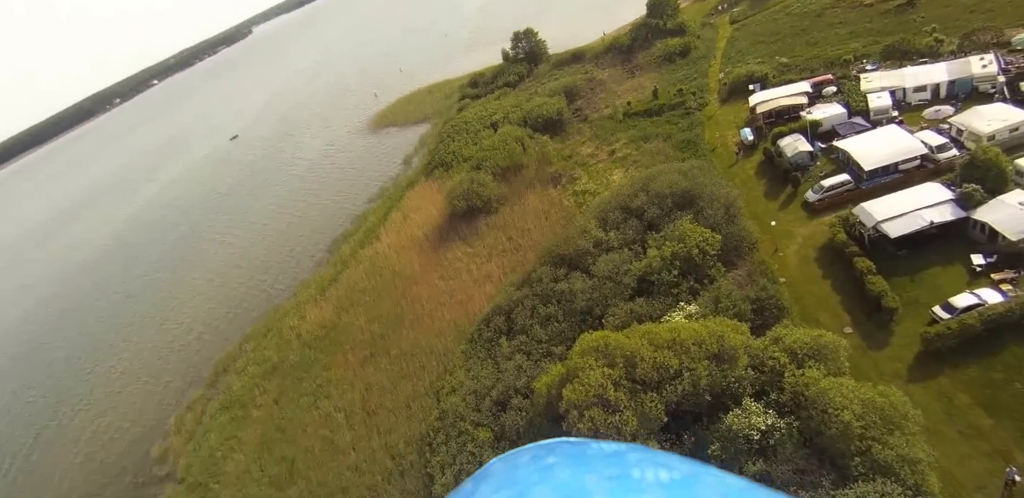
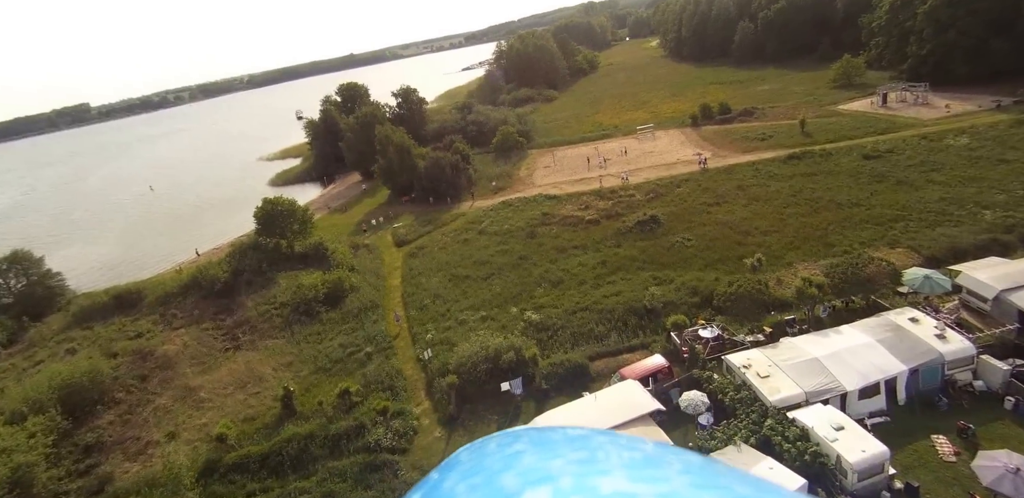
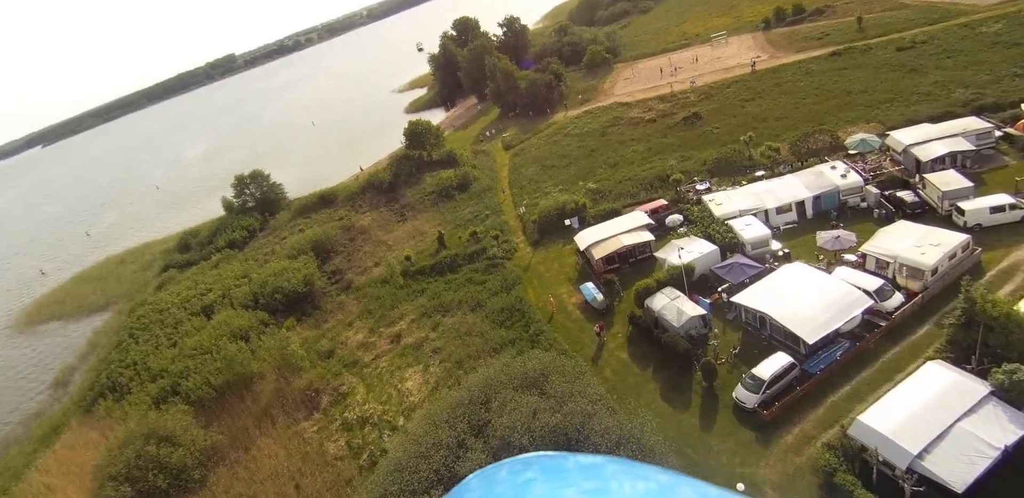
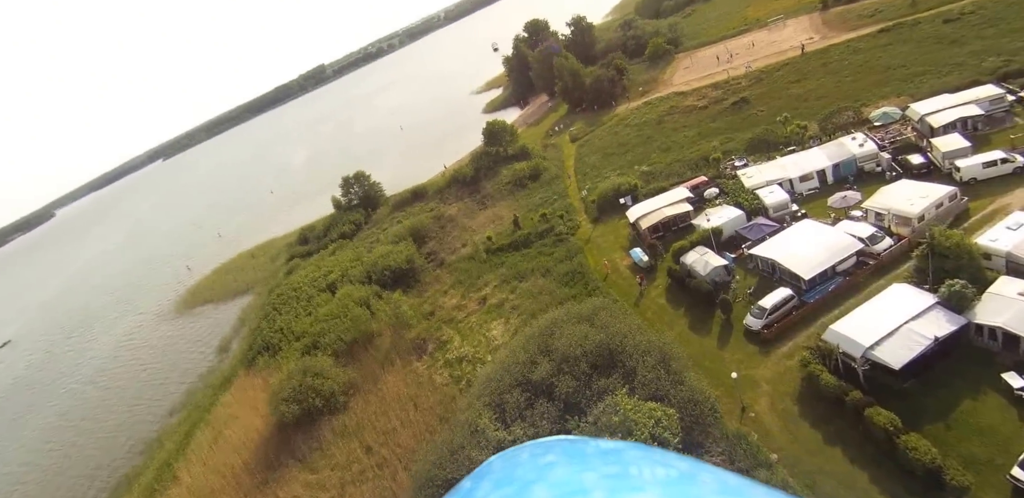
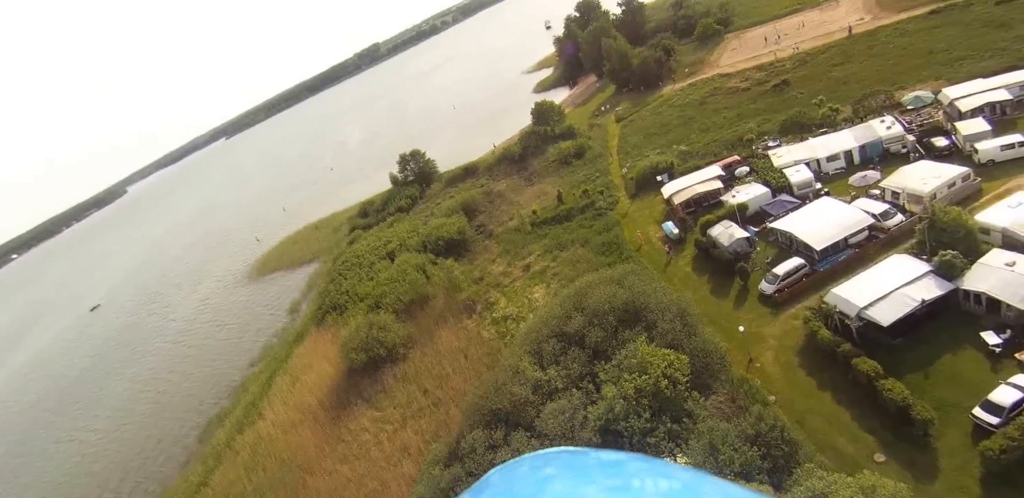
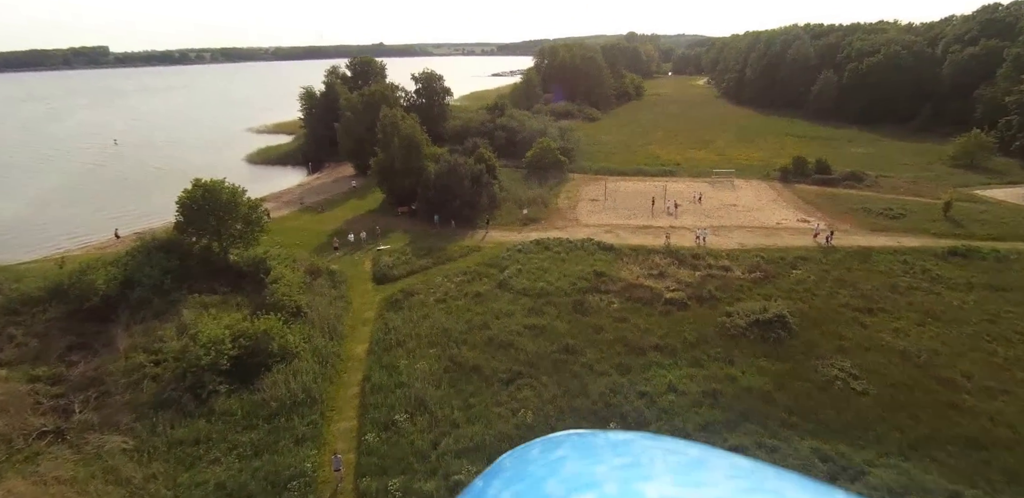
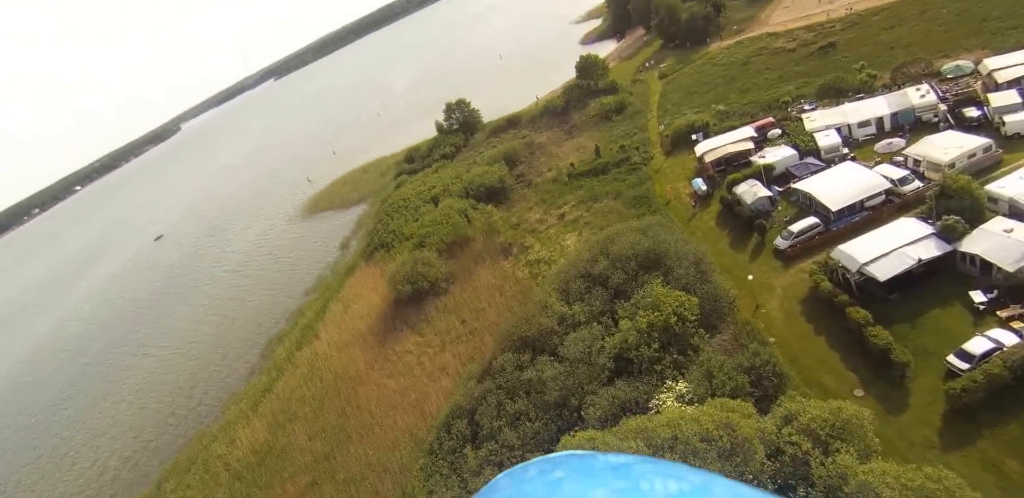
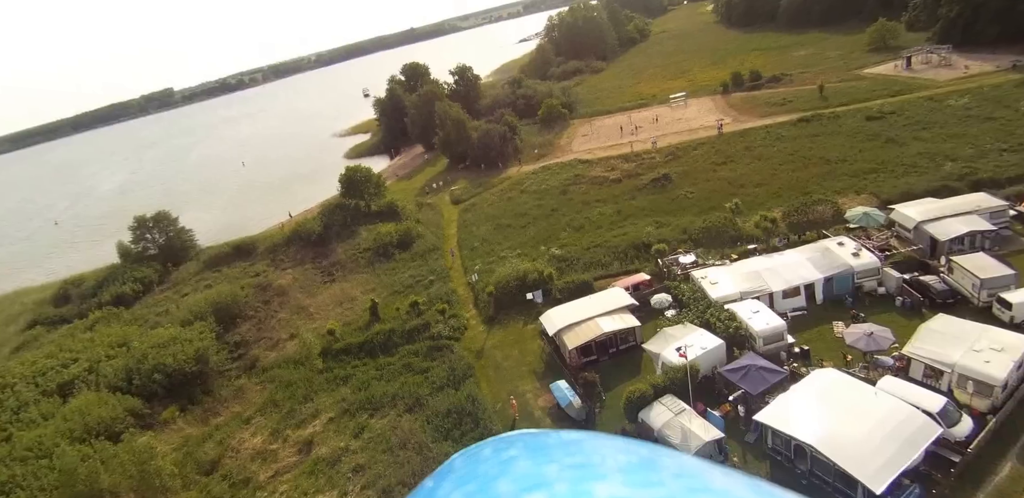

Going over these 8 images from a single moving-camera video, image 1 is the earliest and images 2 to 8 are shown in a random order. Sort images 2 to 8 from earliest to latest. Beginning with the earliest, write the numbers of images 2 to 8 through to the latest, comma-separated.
7, 5, 4, 3, 8, 2, 6
